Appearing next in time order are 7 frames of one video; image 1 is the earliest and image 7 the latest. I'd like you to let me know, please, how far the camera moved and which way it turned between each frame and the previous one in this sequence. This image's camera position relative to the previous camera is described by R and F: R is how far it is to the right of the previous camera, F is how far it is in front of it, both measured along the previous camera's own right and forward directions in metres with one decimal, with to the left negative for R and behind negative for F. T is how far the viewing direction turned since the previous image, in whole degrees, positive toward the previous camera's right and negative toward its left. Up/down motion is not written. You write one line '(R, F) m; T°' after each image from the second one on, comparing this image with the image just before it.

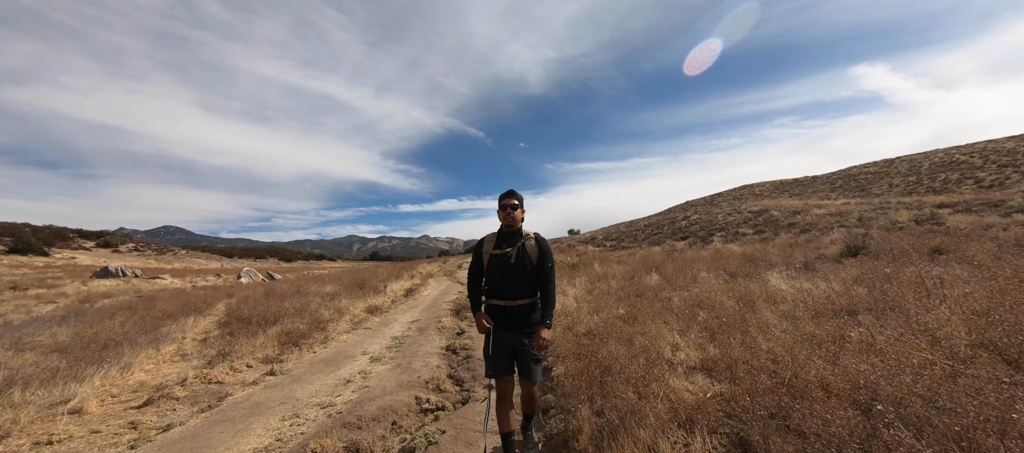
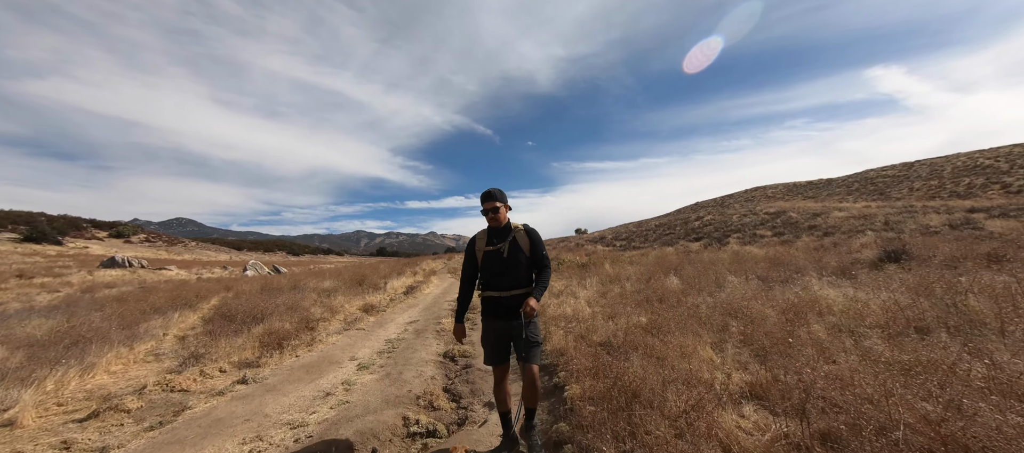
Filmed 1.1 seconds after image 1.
(0.0, +0.8) m; -1°
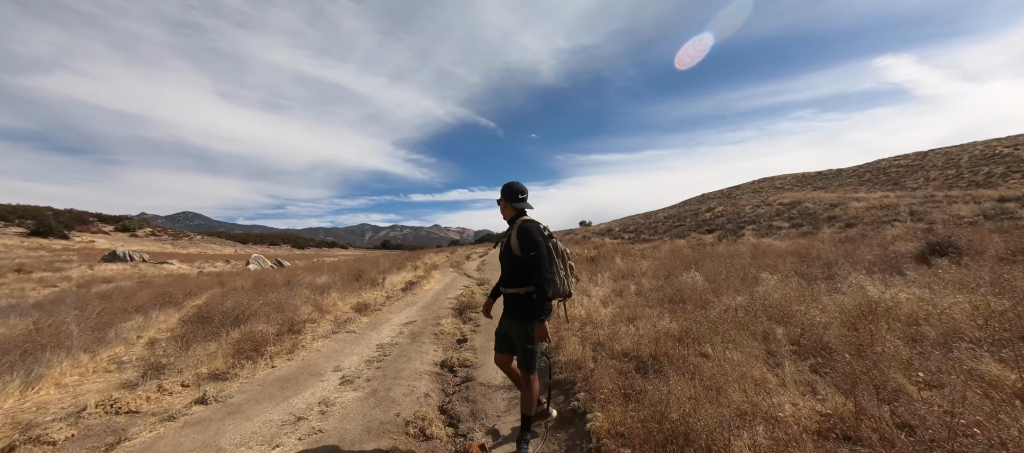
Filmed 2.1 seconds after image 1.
(-0.1, +0.9) m; -1°
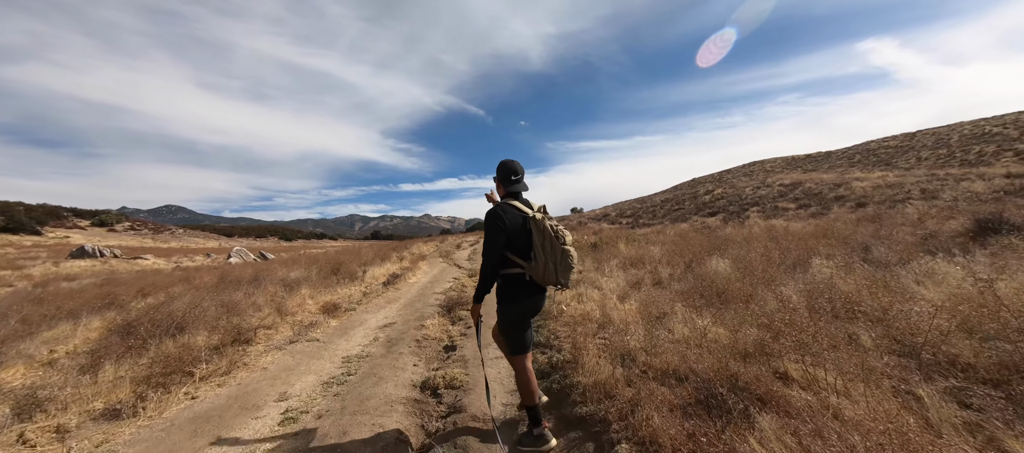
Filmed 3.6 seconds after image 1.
(-0.1, +1.4) m; +1°
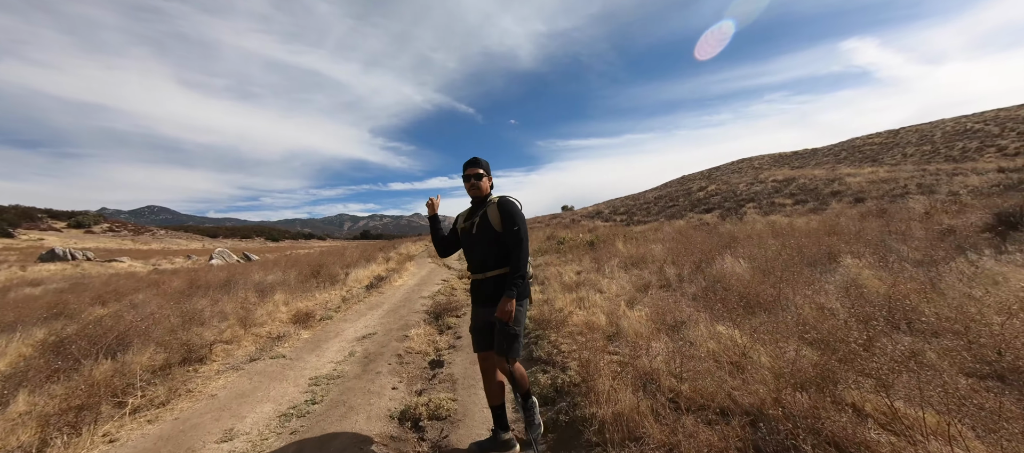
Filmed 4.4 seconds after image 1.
(0.0, +0.8) m; +1°
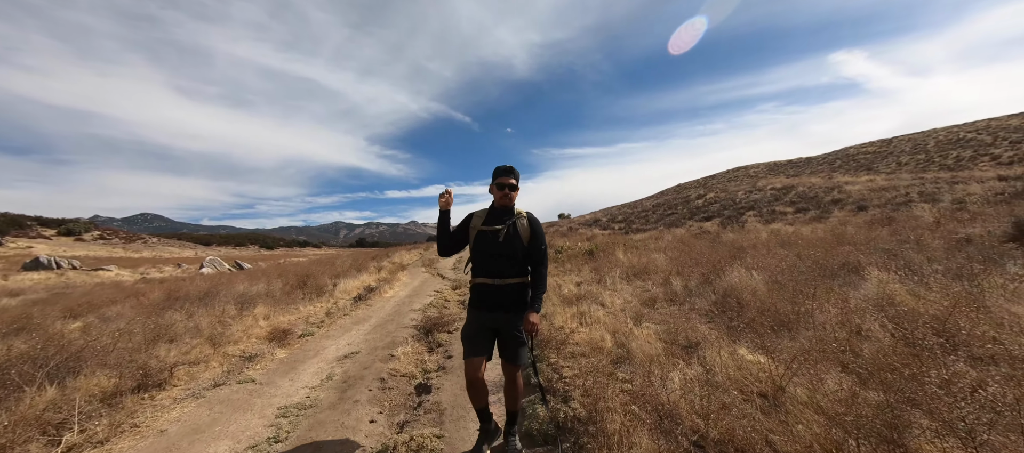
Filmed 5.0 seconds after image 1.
(0.0, +0.5) m; +1°
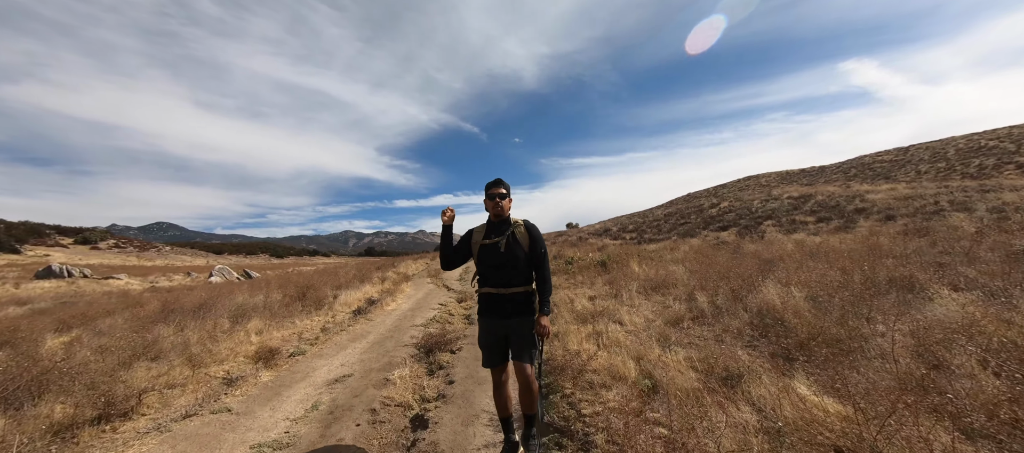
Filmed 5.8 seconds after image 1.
(0.0, +0.6) m; -1°
